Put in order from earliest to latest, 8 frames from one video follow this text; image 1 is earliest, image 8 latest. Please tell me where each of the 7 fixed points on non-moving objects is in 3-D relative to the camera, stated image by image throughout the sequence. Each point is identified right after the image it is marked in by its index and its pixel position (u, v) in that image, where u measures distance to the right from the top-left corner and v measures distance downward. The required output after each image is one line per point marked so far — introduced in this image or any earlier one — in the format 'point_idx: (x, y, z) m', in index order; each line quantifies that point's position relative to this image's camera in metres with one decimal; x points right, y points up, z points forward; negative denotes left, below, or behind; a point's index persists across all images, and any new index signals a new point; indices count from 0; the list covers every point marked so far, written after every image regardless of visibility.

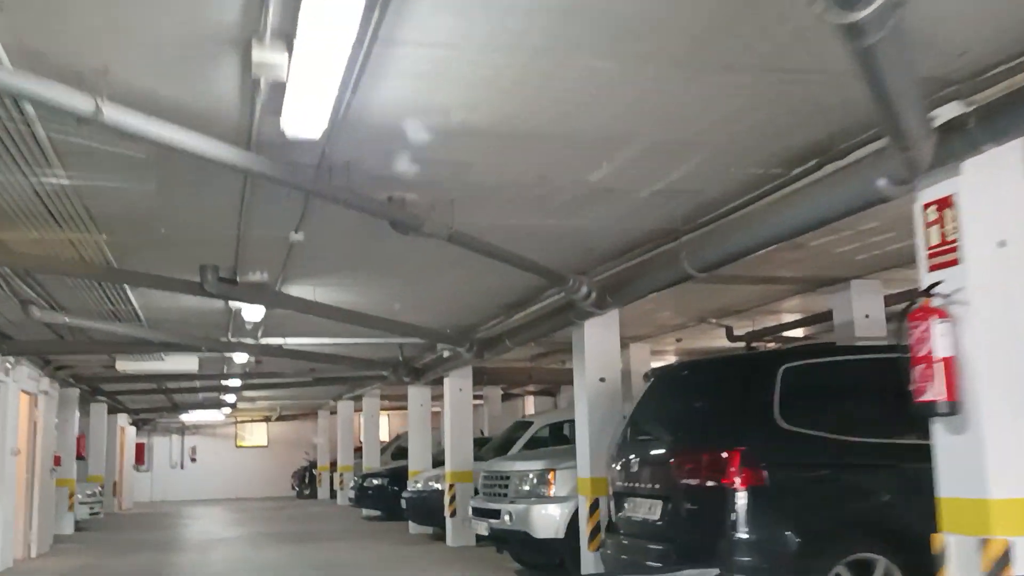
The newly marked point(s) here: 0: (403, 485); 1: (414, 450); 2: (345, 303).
0: (-2.2, -3.8, +18.1) m
1: (-1.6, -2.6, +15.4) m
2: (-1.6, -0.1, +9.2) m
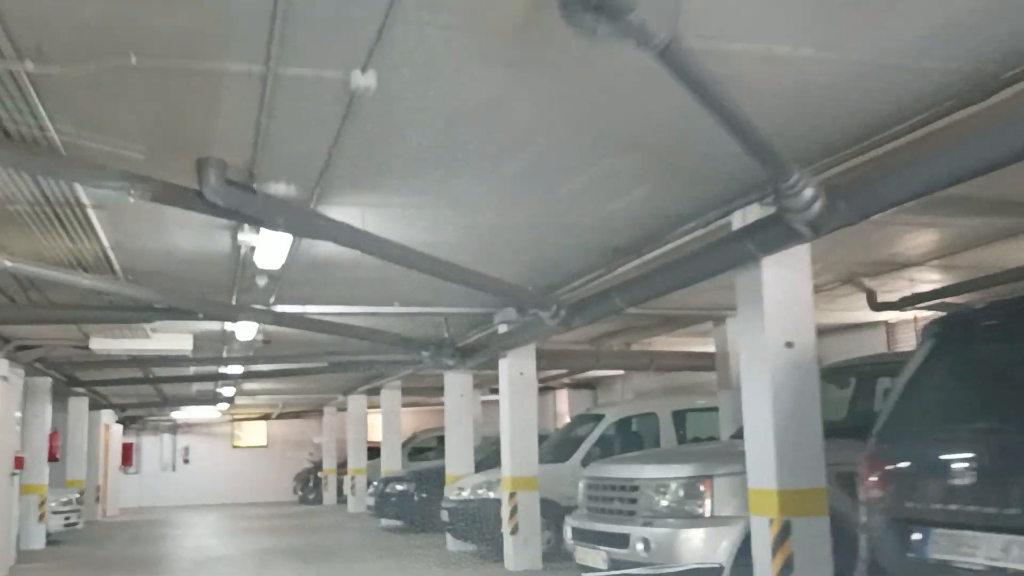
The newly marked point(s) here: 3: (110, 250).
0: (-1.4, -3.3, +15.4) m
1: (-0.8, -2.2, +12.8) m
2: (-0.8, +0.3, +6.6) m
3: (-2.8, +0.3, +6.6) m
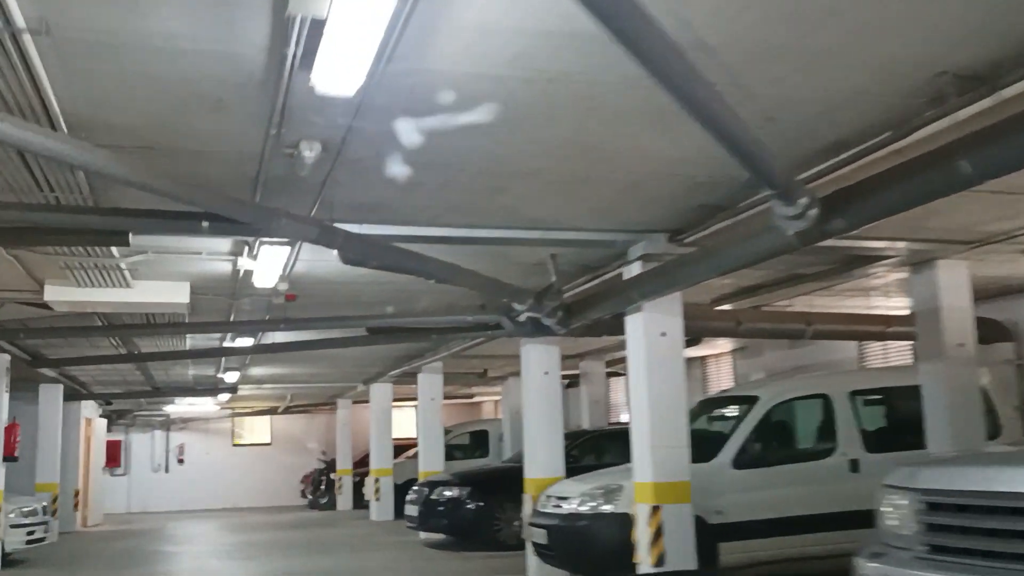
0: (-0.4, -2.7, +12.2) m
1: (+0.2, -1.6, +9.6) m
2: (+0.3, +0.9, +3.4) m
3: (-1.7, +0.9, +3.4) m
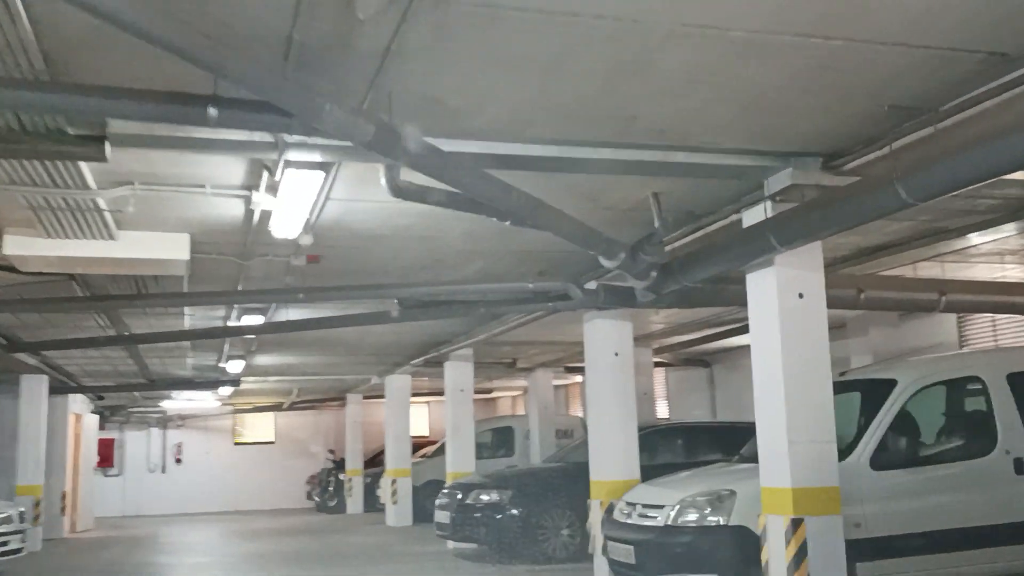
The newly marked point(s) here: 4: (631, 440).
0: (+0.2, -2.4, +10.6) m
1: (+0.8, -1.3, +7.9) m
2: (+0.9, +1.2, +1.8) m
3: (-1.2, +1.2, +1.8) m
4: (+1.0, -1.3, +8.0) m
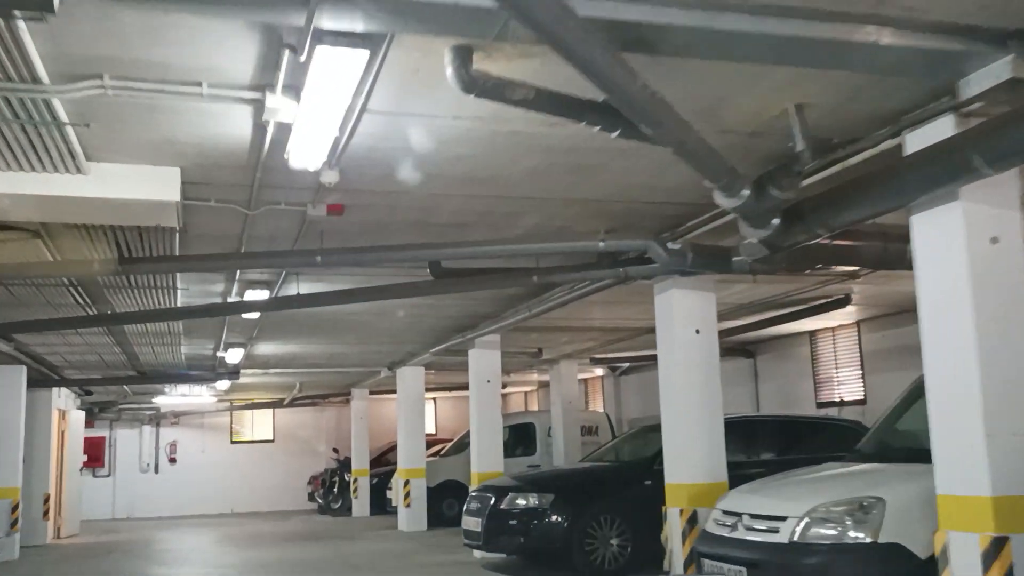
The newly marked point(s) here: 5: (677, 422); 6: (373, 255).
0: (+0.6, -2.1, +9.2) m
1: (+1.2, -1.0, +6.6) m
2: (+1.3, +1.5, +0.4) m
3: (-0.7, +1.4, +0.4) m
4: (+1.4, -1.0, +6.6) m
5: (+1.2, -0.9, +6.6) m
6: (-0.9, +0.2, +6.2) m
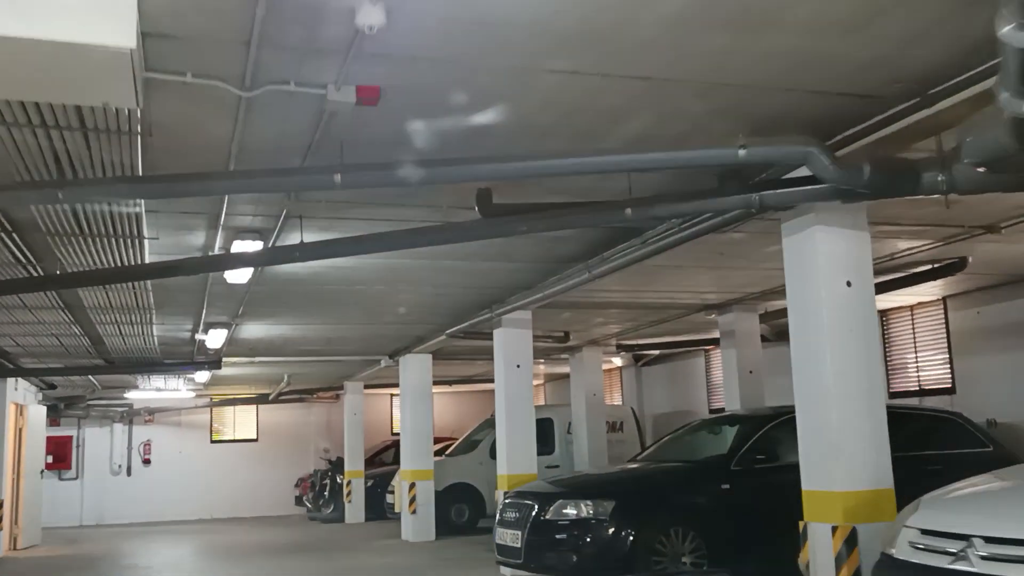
0: (+1.0, -1.8, +7.5) m
1: (+1.6, -0.7, +4.8) m
2: (+1.9, +1.8, -1.3) m
3: (-0.2, +1.8, -1.4) m
4: (+1.9, -0.7, +4.8) m
5: (+1.6, -0.6, +4.9) m
6: (-0.5, +0.5, +4.4) m
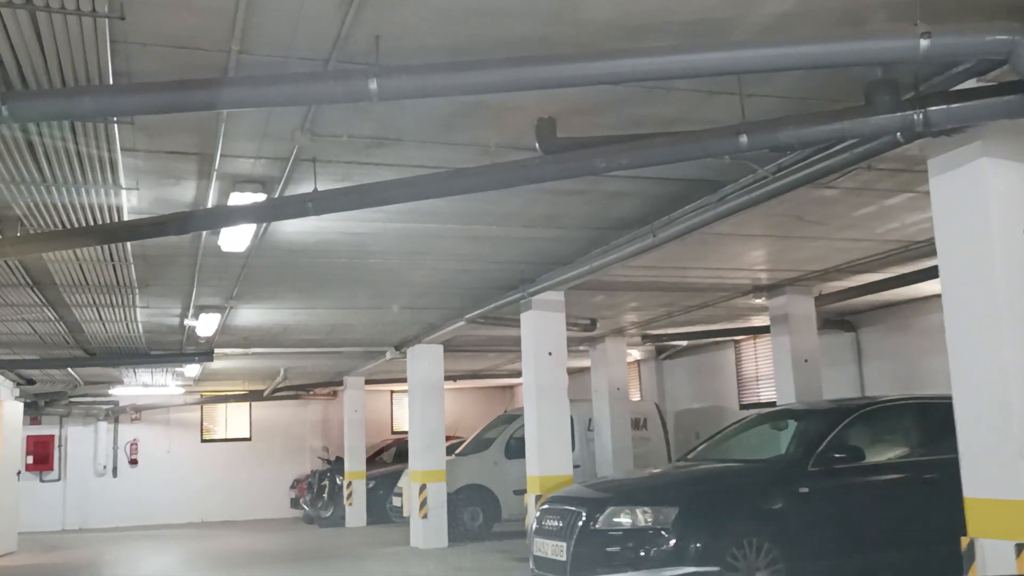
0: (+1.3, -1.6, +6.4) m
1: (+2.0, -0.5, +3.7) m
2: (+2.3, +2.0, -2.4) m
3: (+0.2, +2.0, -2.5) m
4: (+2.2, -0.5, +3.8) m
5: (+1.9, -0.4, +3.8) m
6: (-0.1, +0.8, +3.3) m
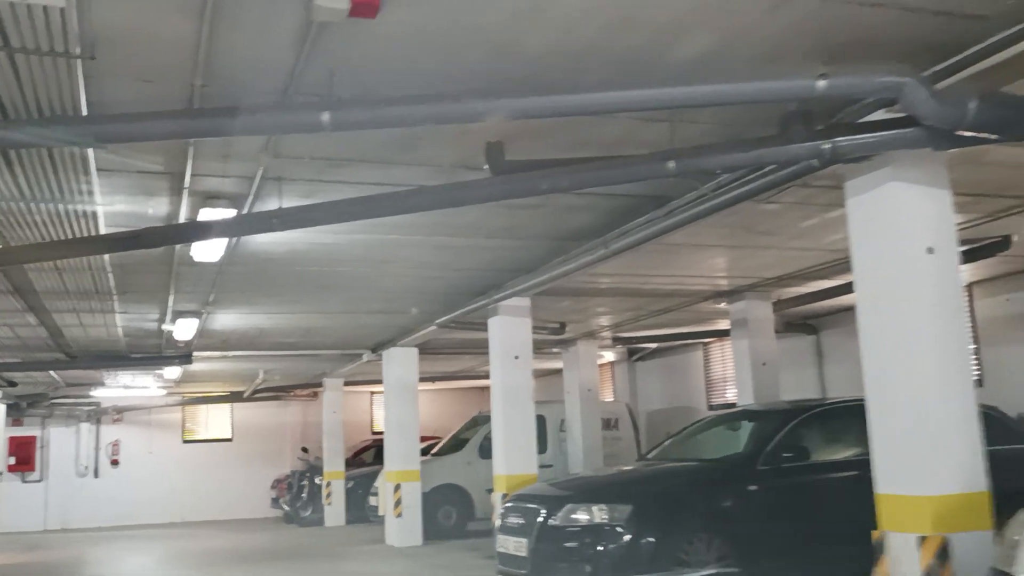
0: (+1.0, -1.7, +6.7) m
1: (+1.7, -0.5, +4.1) m
2: (+2.1, +1.9, -2.1) m
3: (+0.1, +1.9, -2.1) m
4: (+2.0, -0.5, +4.1) m
5: (+1.7, -0.5, +4.1) m
6: (-0.3, +0.7, +3.6) m
